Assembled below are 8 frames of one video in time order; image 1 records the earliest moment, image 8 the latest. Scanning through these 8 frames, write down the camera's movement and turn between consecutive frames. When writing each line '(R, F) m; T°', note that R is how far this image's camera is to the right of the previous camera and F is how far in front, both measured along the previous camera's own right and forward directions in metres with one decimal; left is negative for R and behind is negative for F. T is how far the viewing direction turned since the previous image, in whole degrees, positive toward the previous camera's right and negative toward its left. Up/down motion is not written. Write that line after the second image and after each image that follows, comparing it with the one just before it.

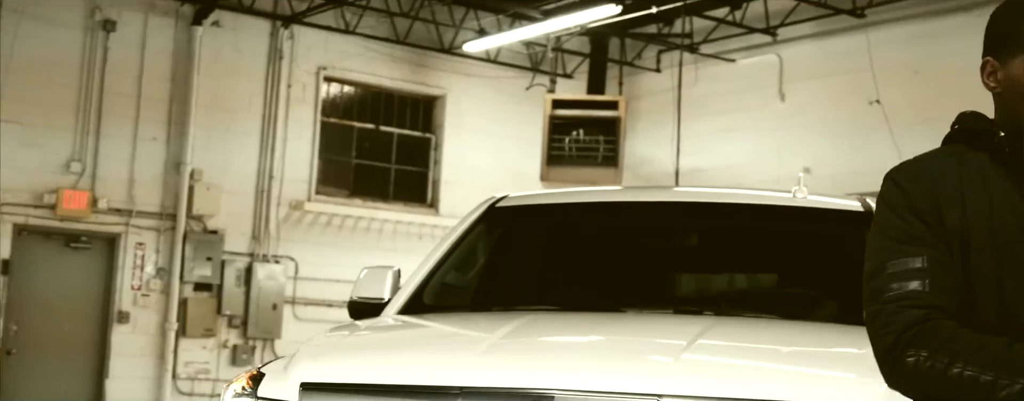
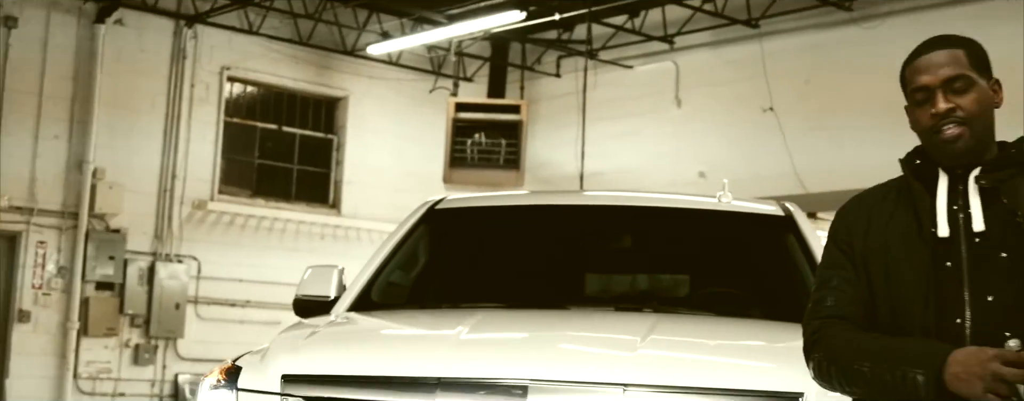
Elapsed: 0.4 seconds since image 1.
(-0.2, -0.2) m; +5°
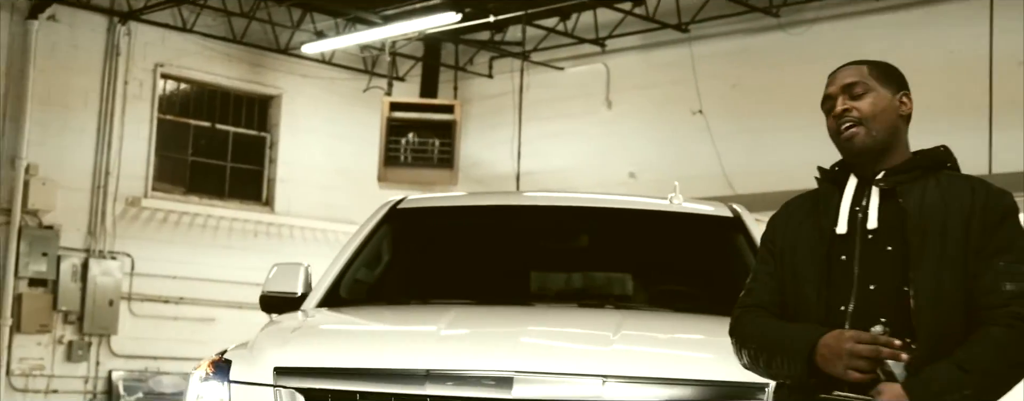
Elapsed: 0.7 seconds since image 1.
(-0.2, -0.2) m; +4°
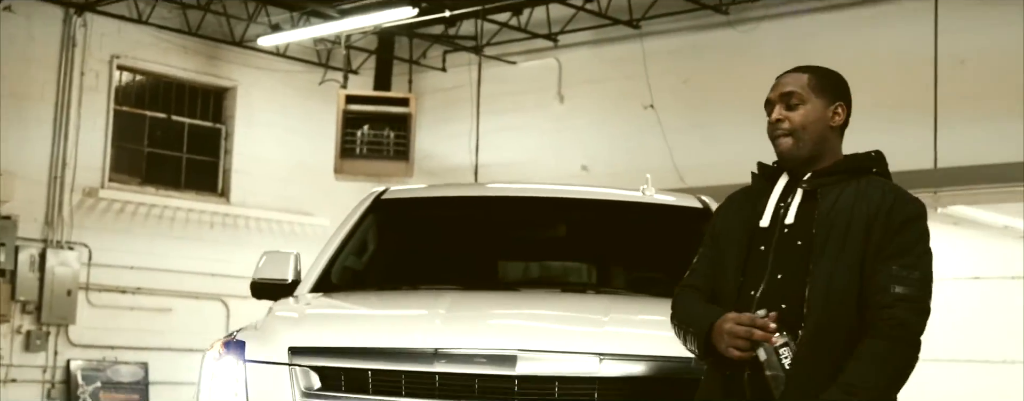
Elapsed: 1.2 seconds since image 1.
(-0.2, -0.3) m; +3°
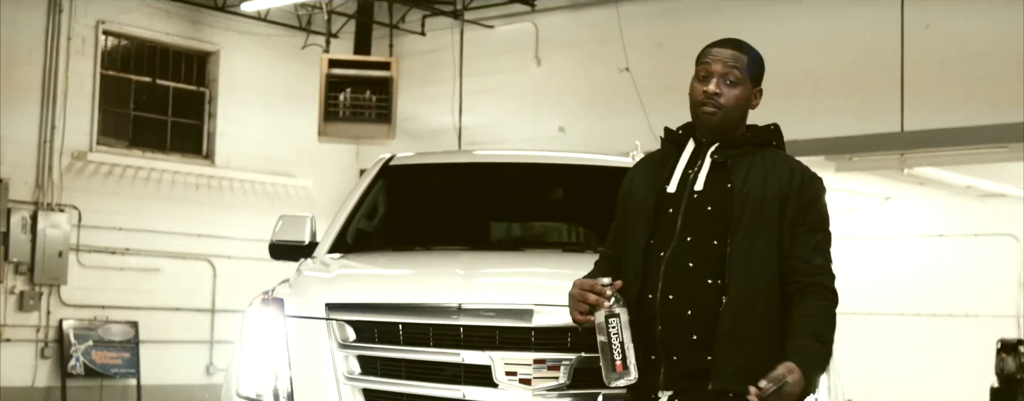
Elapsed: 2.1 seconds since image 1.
(-0.1, -0.4) m; +2°
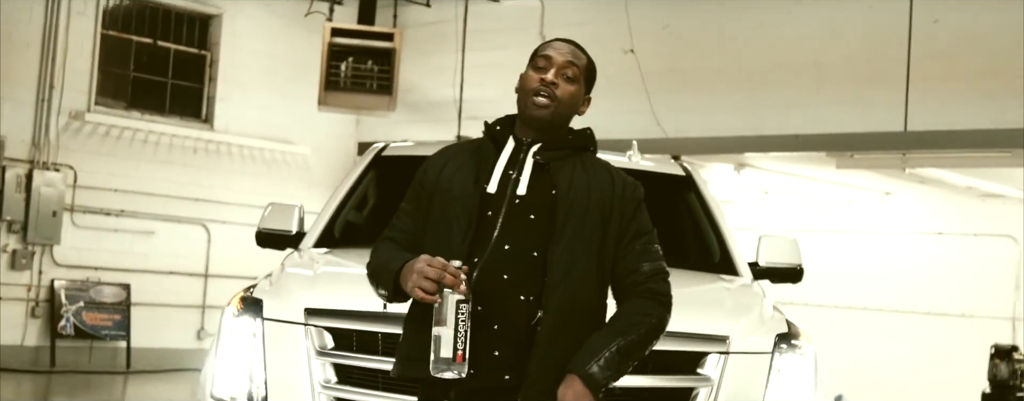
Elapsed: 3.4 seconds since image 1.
(0.0, +0.1) m; 0°
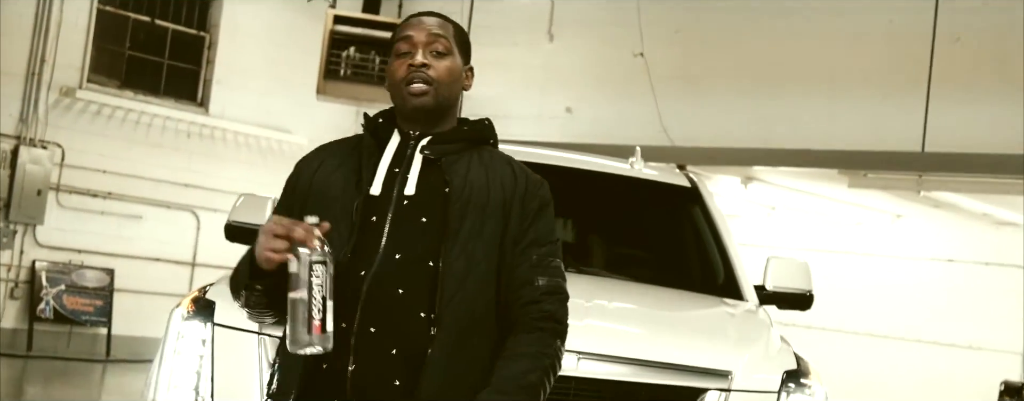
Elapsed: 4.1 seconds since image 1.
(0.0, +0.4) m; 0°
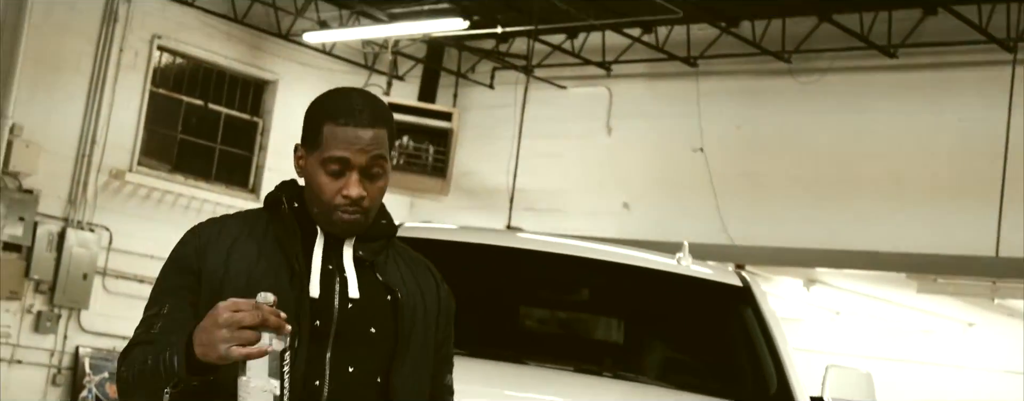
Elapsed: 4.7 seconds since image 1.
(+0.1, +0.4) m; -3°
